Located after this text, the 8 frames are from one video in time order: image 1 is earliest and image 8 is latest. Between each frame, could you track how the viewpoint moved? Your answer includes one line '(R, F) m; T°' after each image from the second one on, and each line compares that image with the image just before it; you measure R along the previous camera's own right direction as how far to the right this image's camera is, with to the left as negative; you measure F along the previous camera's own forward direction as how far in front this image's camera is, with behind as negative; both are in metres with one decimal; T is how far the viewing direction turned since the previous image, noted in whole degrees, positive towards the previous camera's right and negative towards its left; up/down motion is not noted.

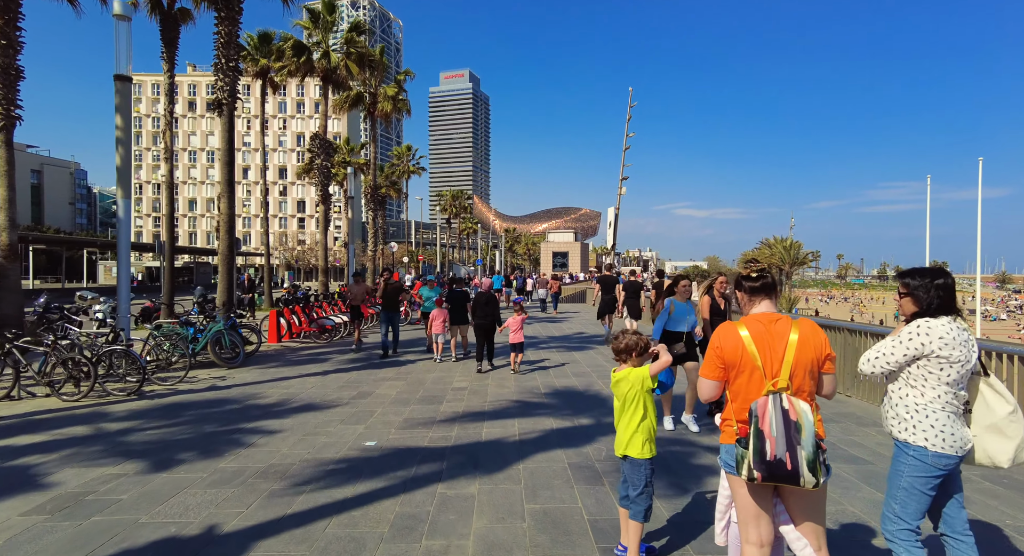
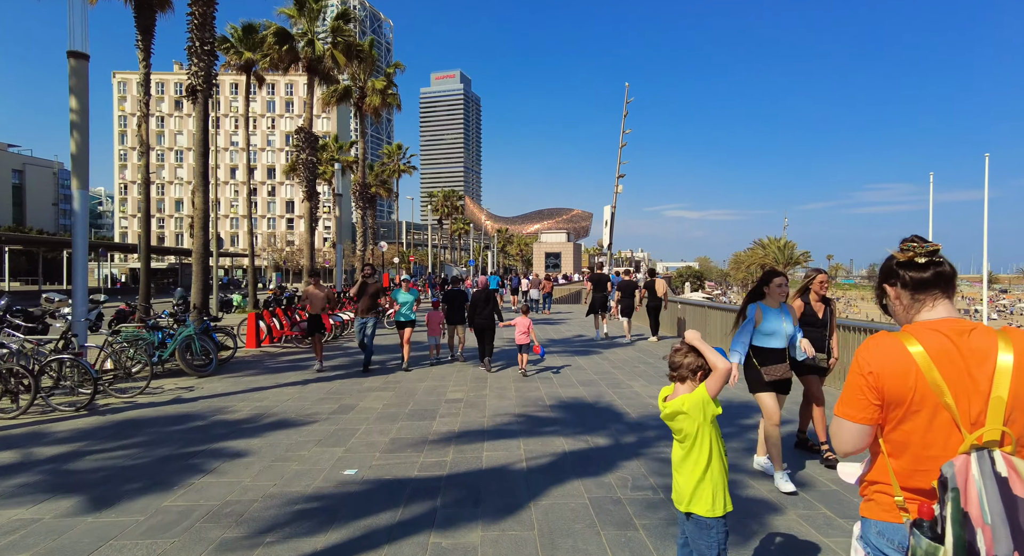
(-0.1, +0.9) m; +1°
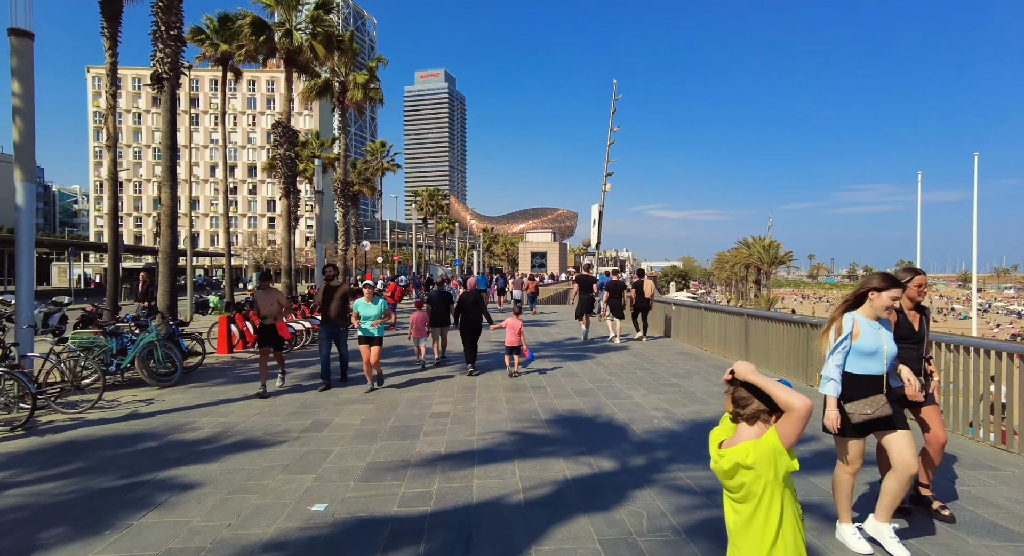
(-0.1, +0.6) m; +1°
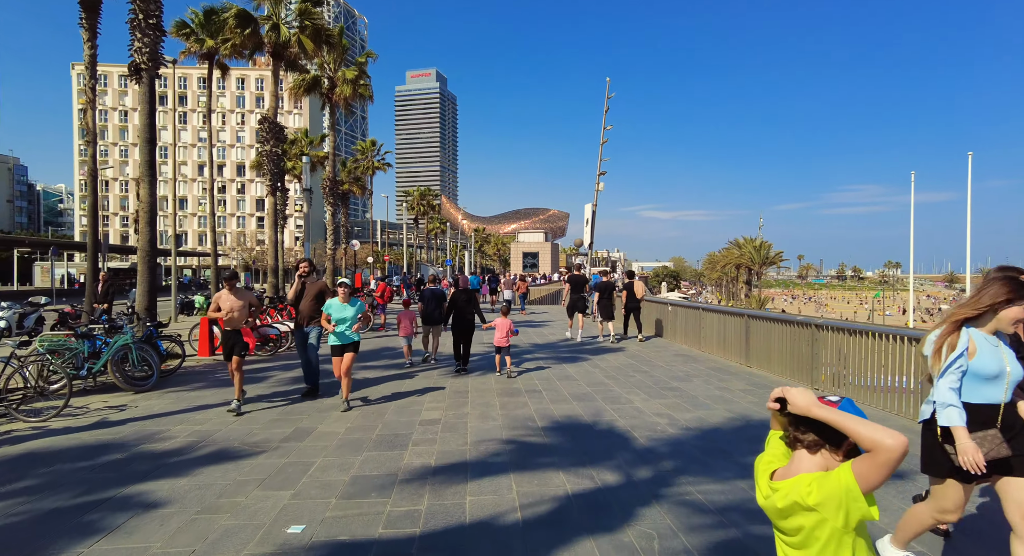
(0.0, +0.4) m; +1°
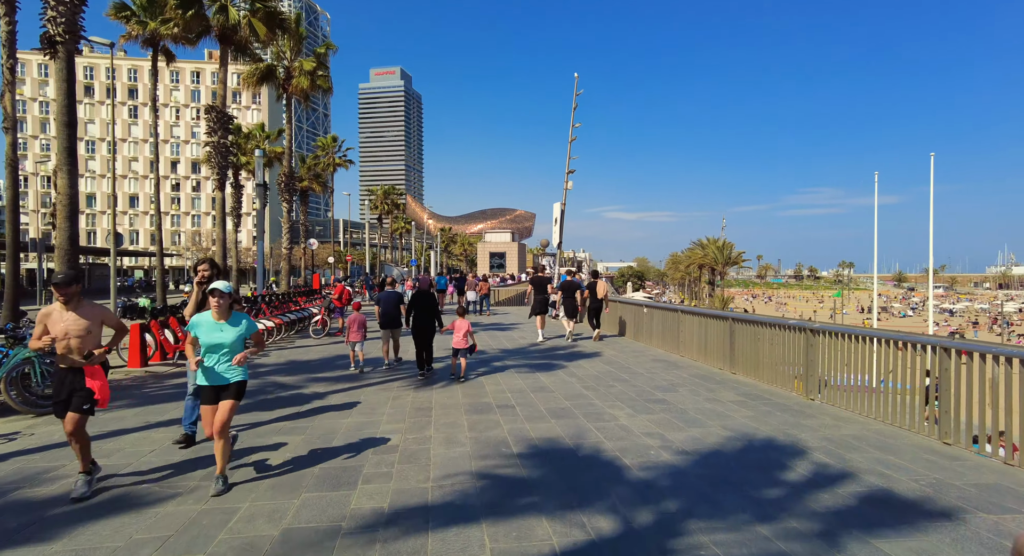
(0.0, +0.9) m; +3°
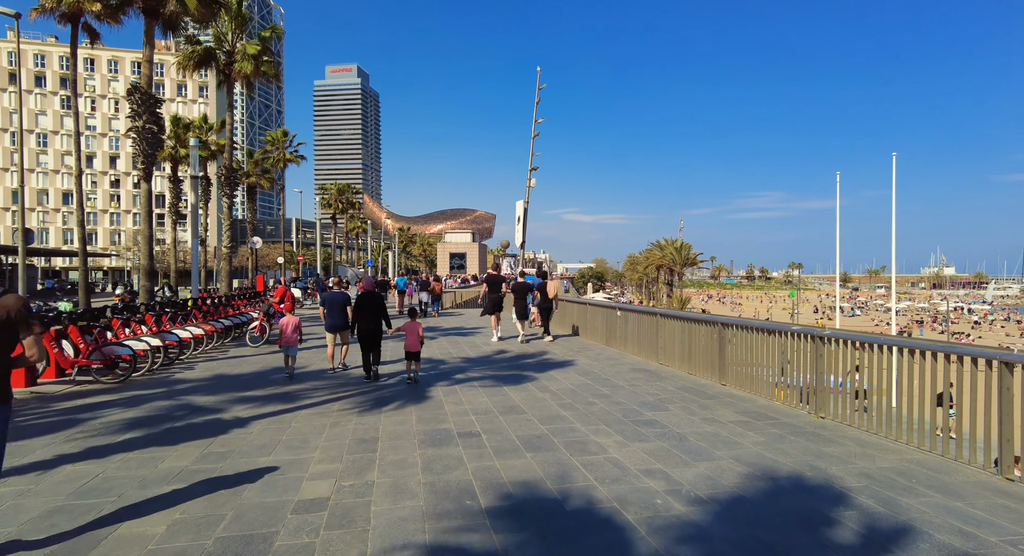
(0.0, +1.2) m; +4°
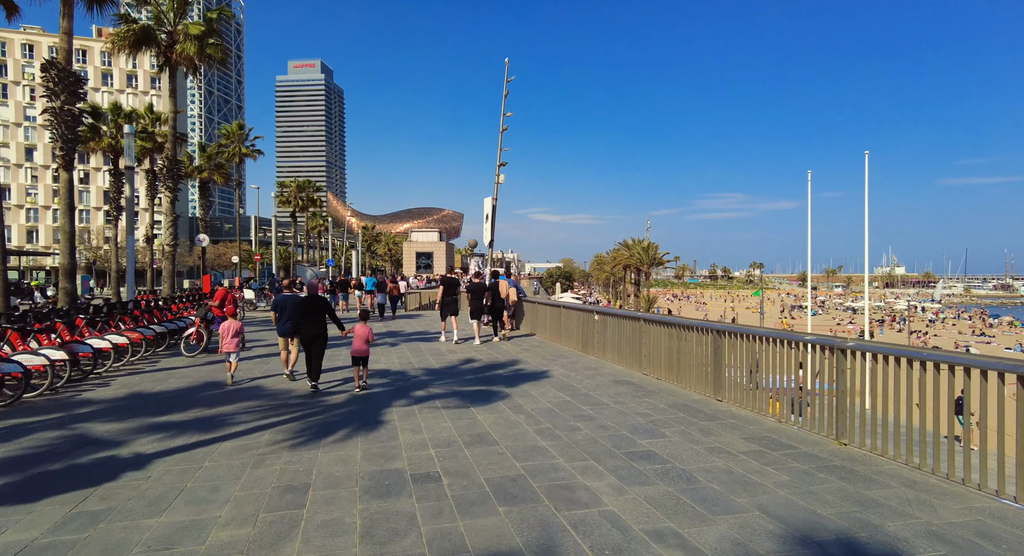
(0.0, +1.1) m; +3°
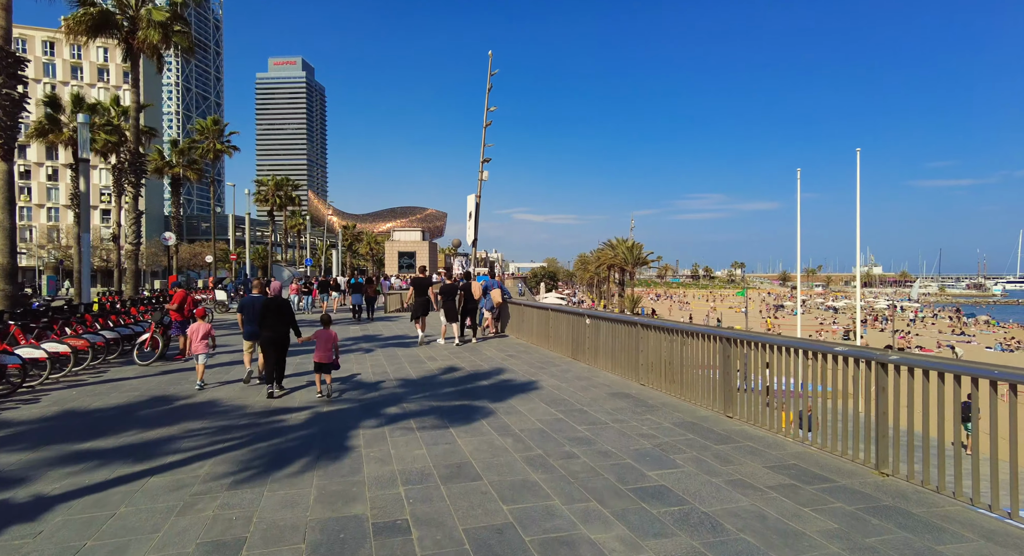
(0.0, +0.9) m; +2°
